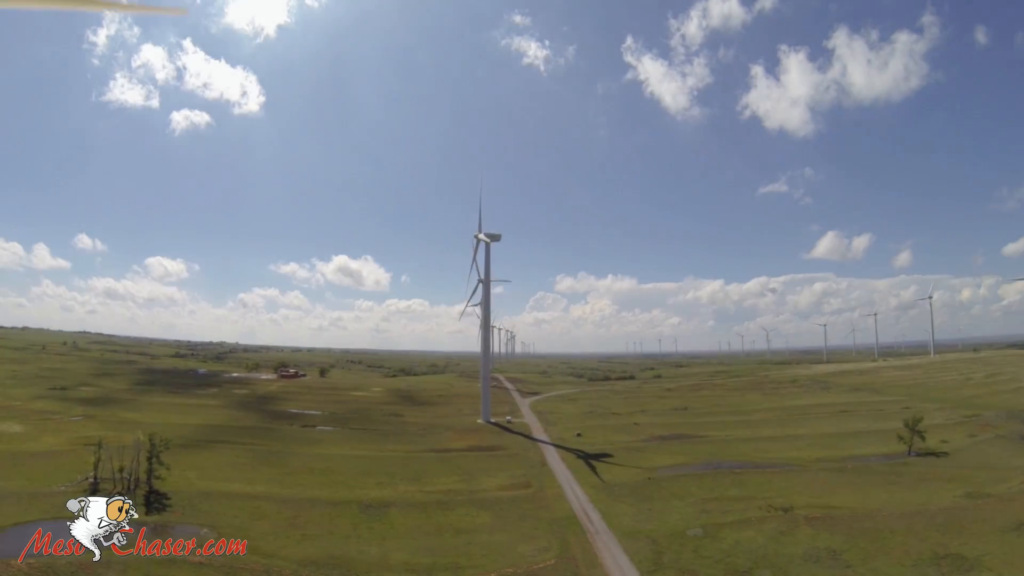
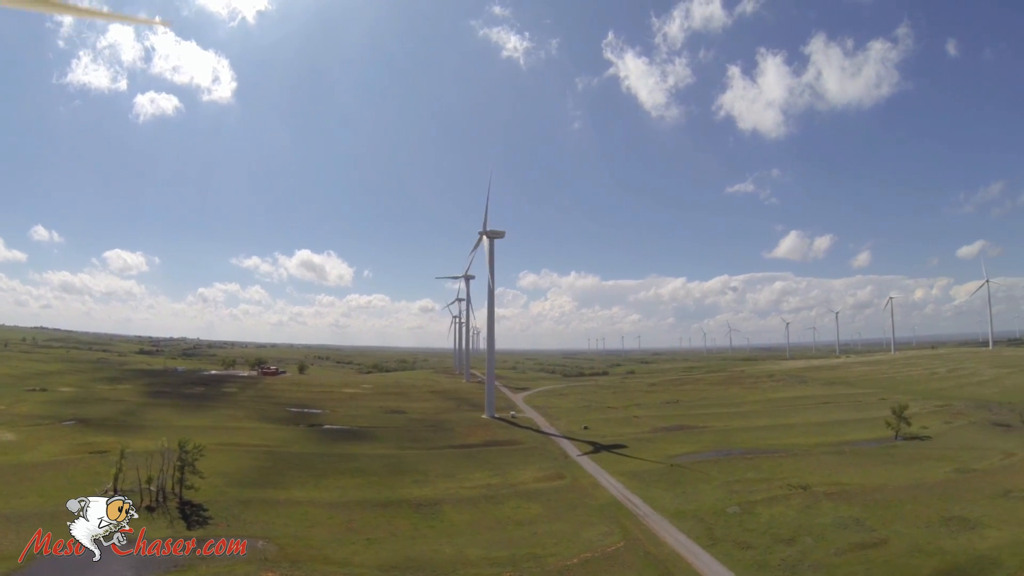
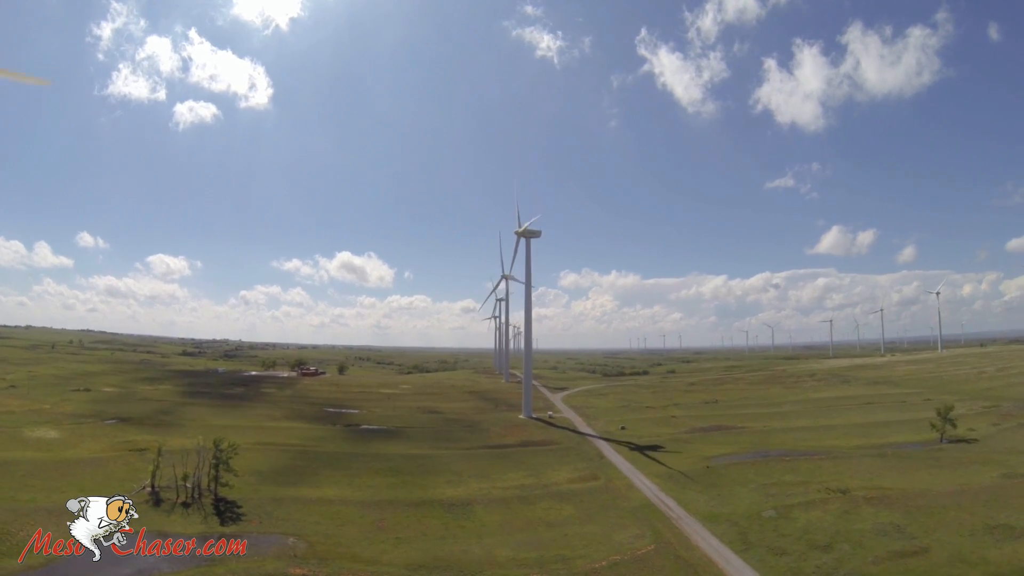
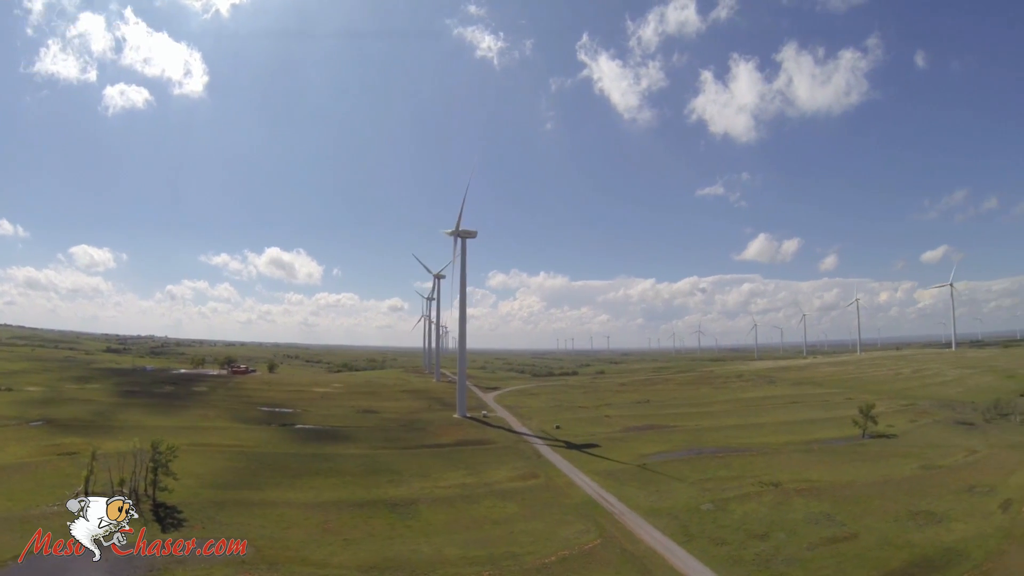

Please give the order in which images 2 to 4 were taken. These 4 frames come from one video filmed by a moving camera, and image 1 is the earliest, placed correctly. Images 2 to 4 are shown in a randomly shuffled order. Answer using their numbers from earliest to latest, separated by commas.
3, 2, 4
